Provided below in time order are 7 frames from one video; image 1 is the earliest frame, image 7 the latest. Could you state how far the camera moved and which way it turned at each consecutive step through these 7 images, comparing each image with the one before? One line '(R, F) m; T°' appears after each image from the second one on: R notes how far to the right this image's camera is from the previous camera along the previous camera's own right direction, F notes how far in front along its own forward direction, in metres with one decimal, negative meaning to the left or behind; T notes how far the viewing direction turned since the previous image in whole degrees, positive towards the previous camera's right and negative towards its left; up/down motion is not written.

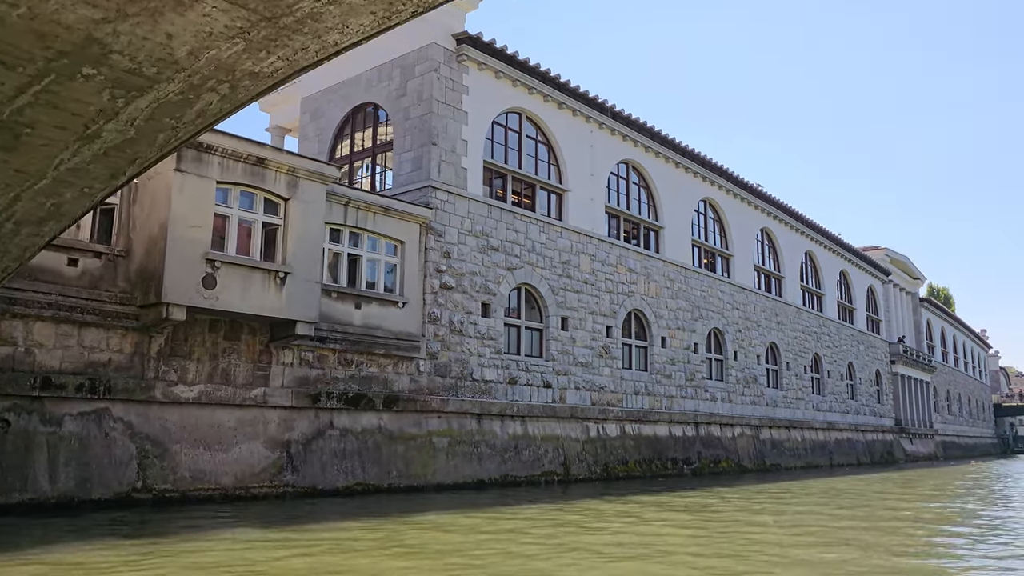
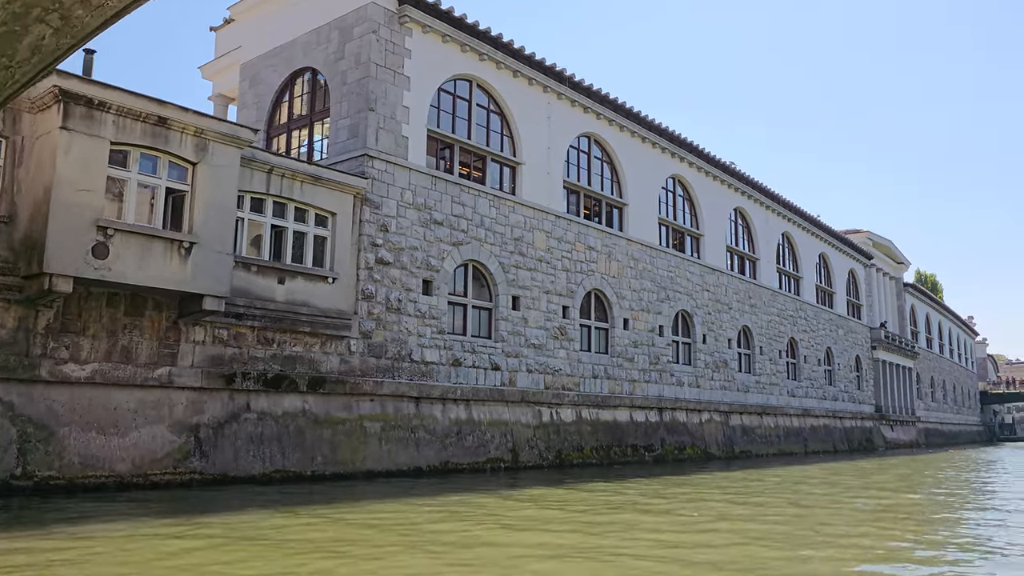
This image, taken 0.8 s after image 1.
(+0.8, +0.8) m; 0°
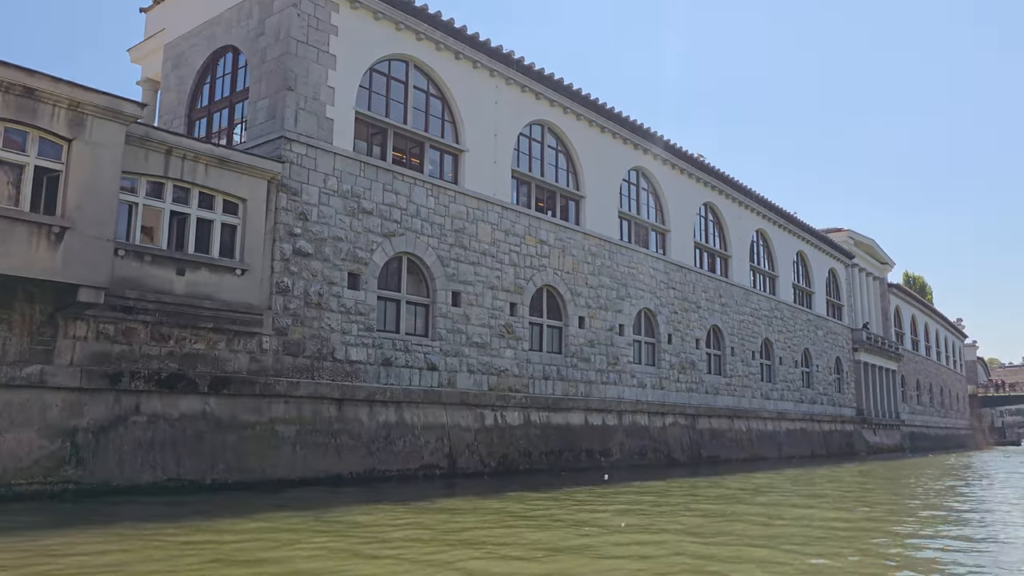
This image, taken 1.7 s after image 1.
(+0.9, +1.0) m; 0°
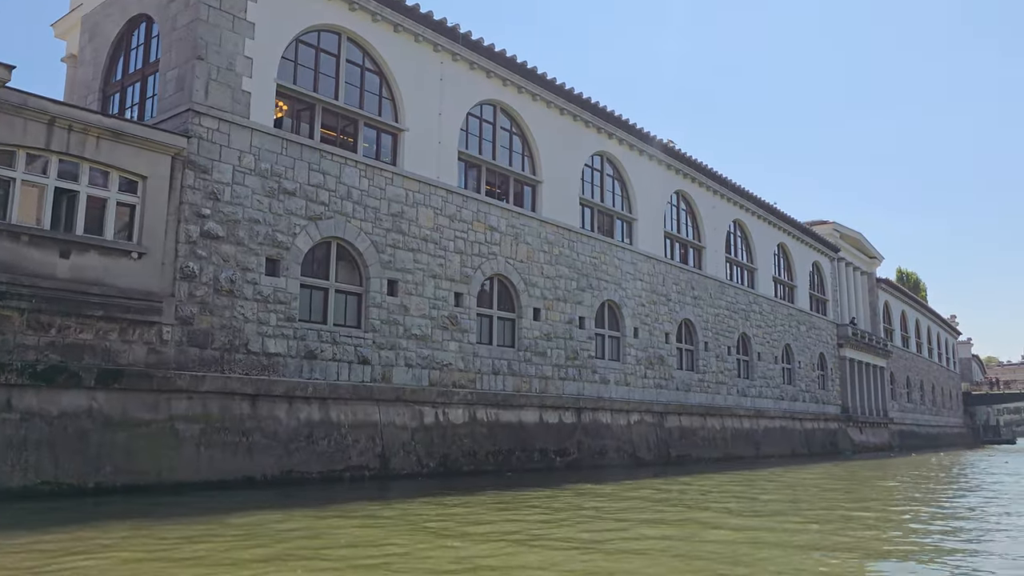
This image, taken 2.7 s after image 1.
(+0.9, +1.0) m; 0°
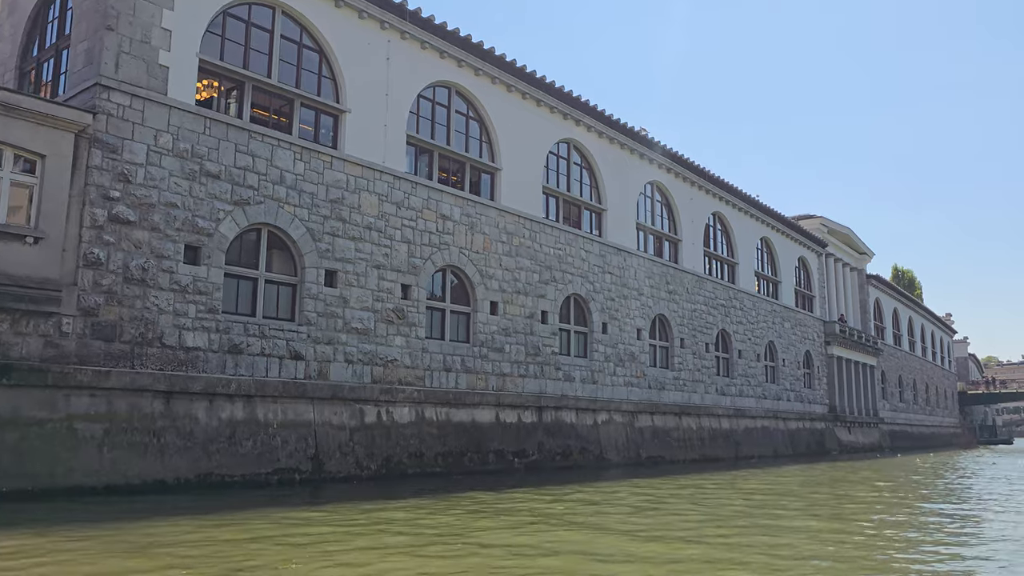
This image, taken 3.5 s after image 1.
(+0.8, +0.8) m; 0°
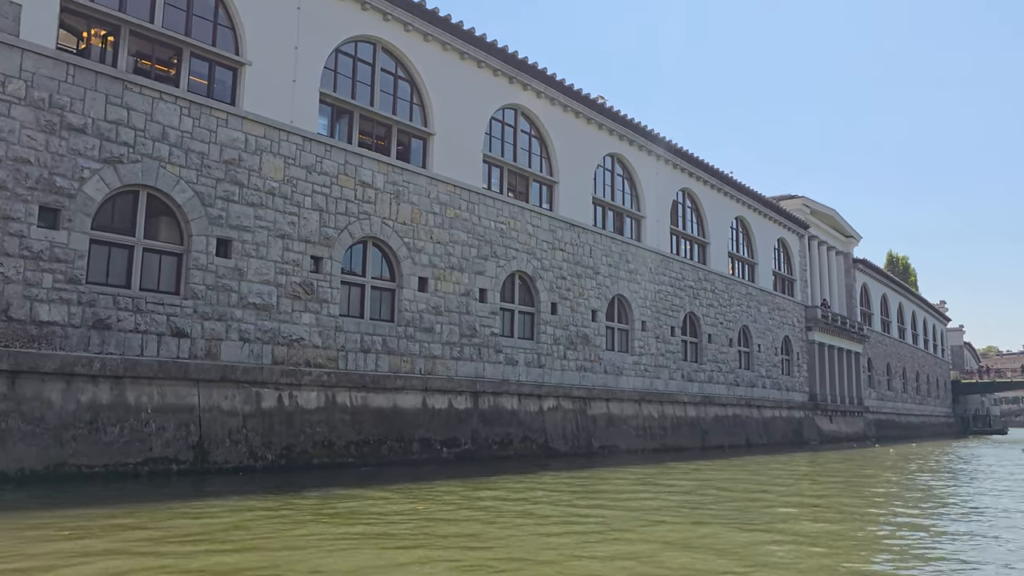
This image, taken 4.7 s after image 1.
(+1.2, +1.3) m; 0°
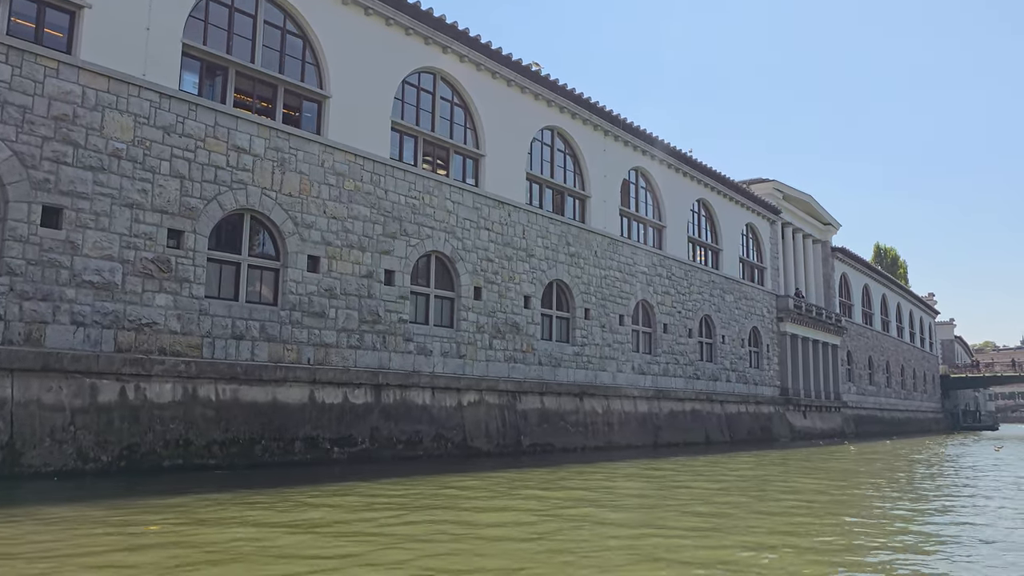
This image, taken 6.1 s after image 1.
(+1.4, +1.6) m; 0°
